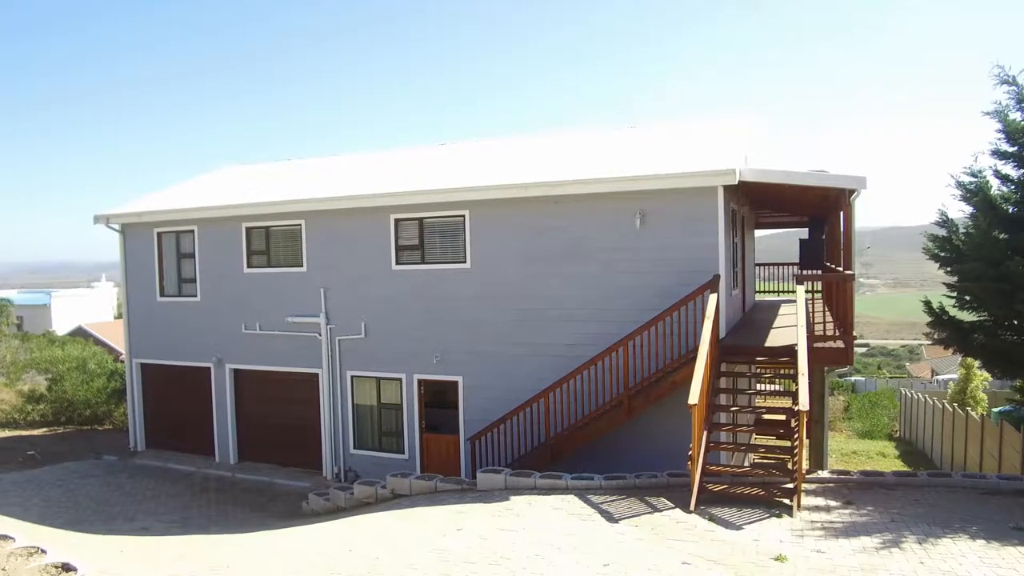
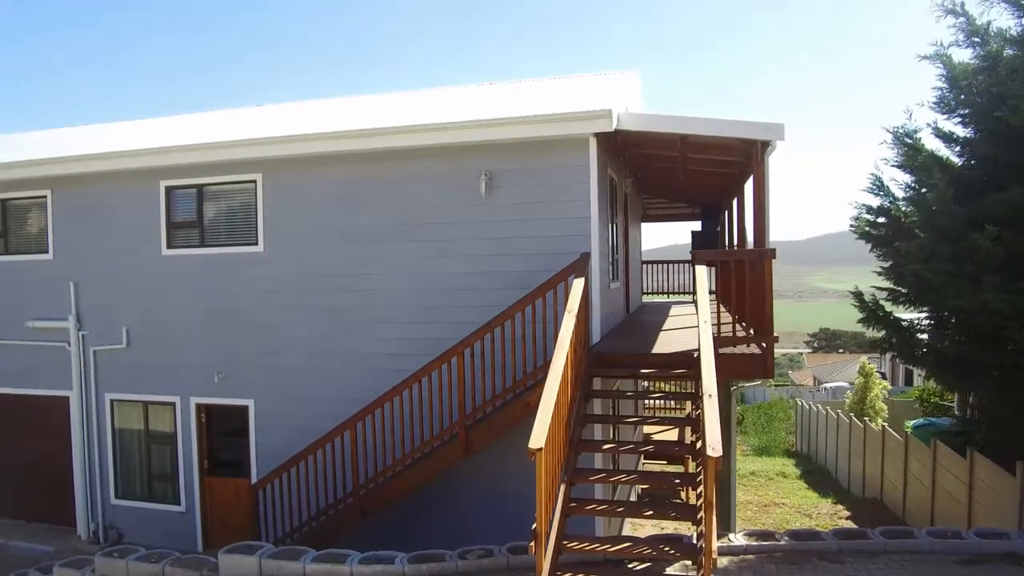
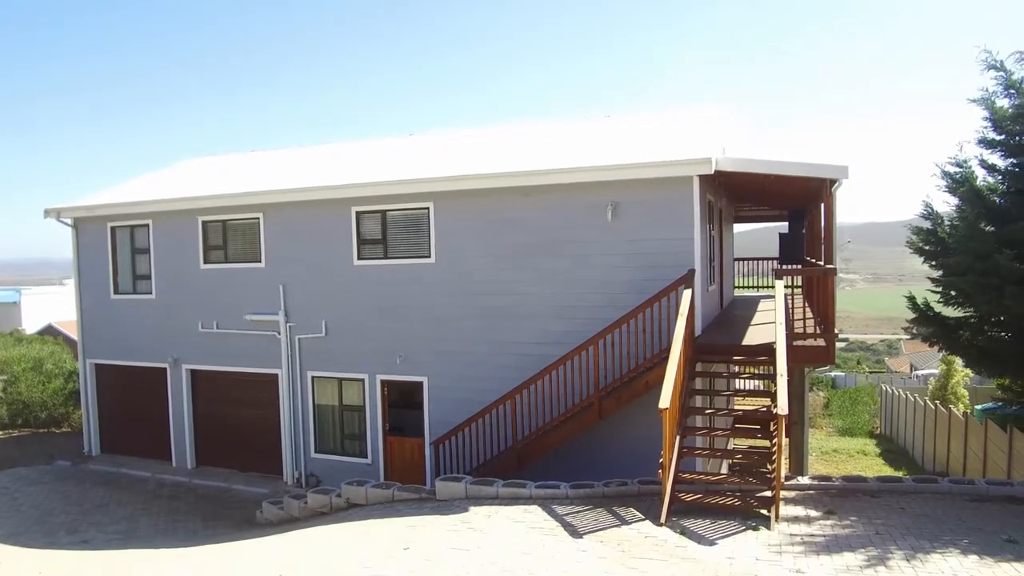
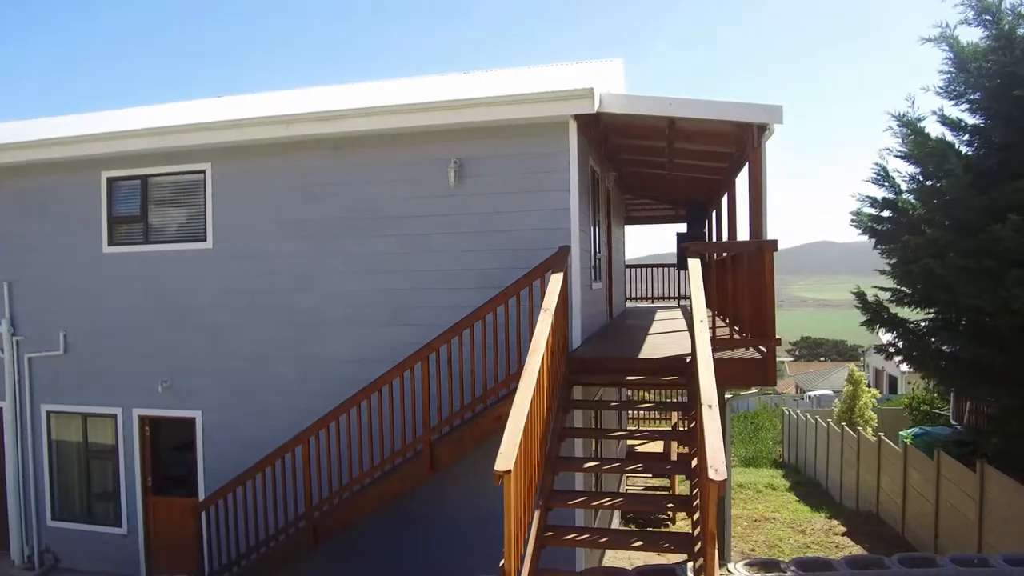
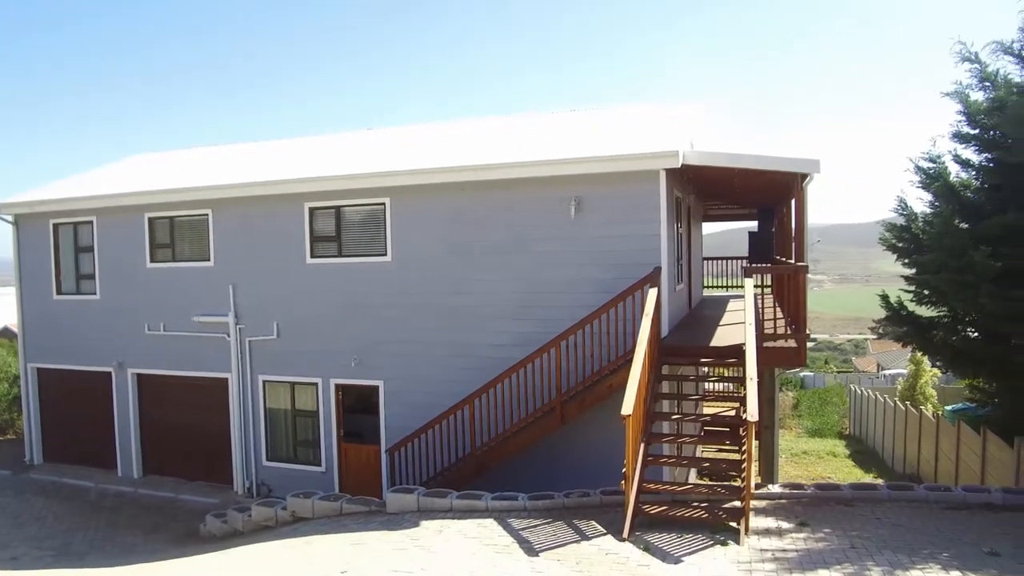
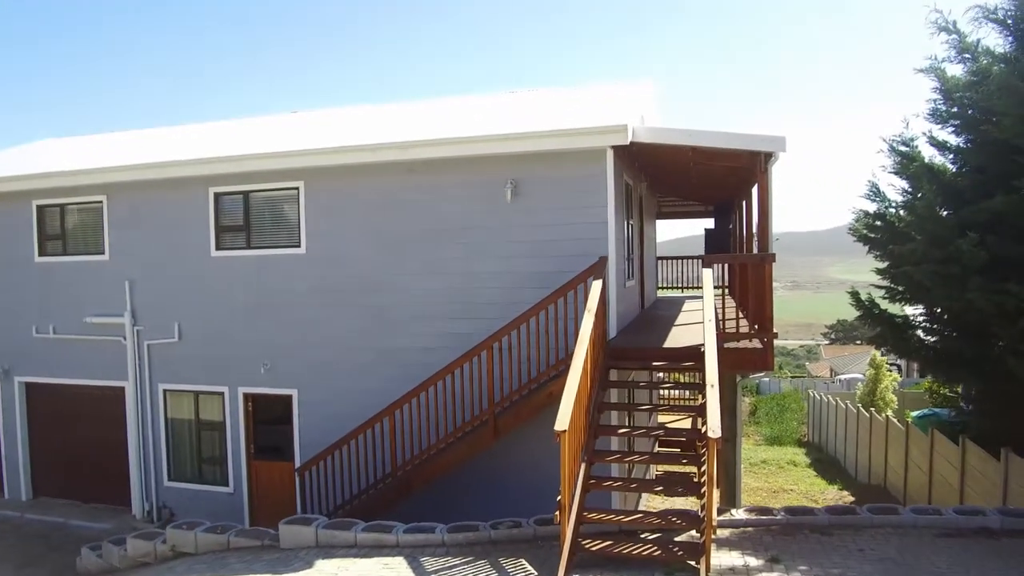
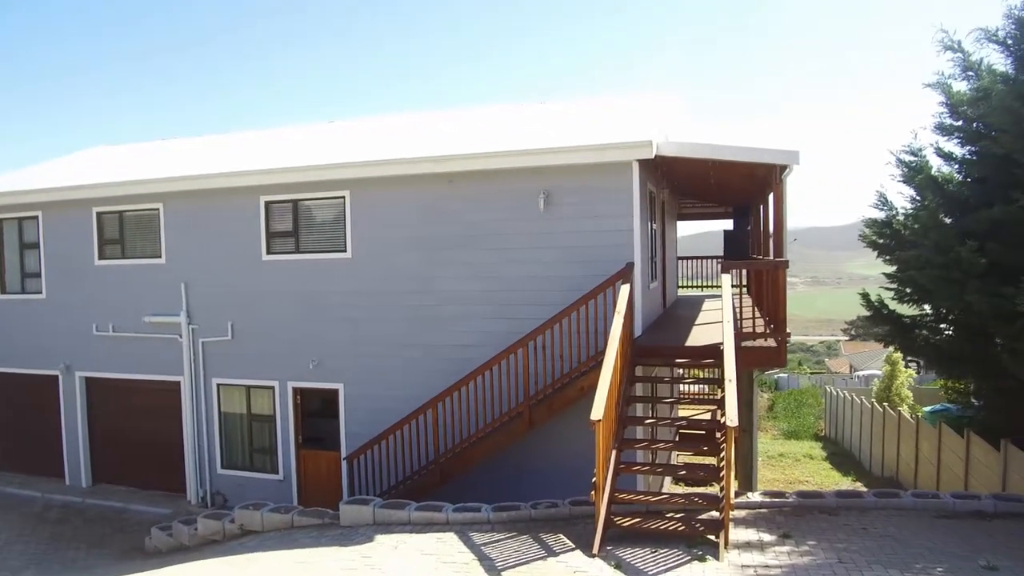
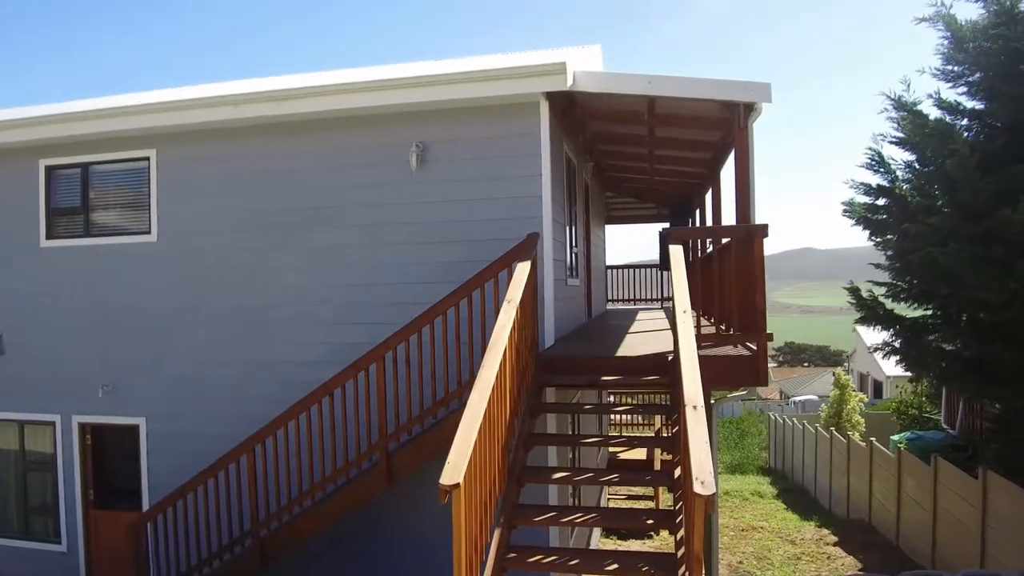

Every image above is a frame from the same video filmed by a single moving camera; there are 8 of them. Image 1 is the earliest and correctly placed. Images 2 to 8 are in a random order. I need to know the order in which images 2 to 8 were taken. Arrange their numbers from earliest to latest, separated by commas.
3, 5, 7, 6, 2, 4, 8
